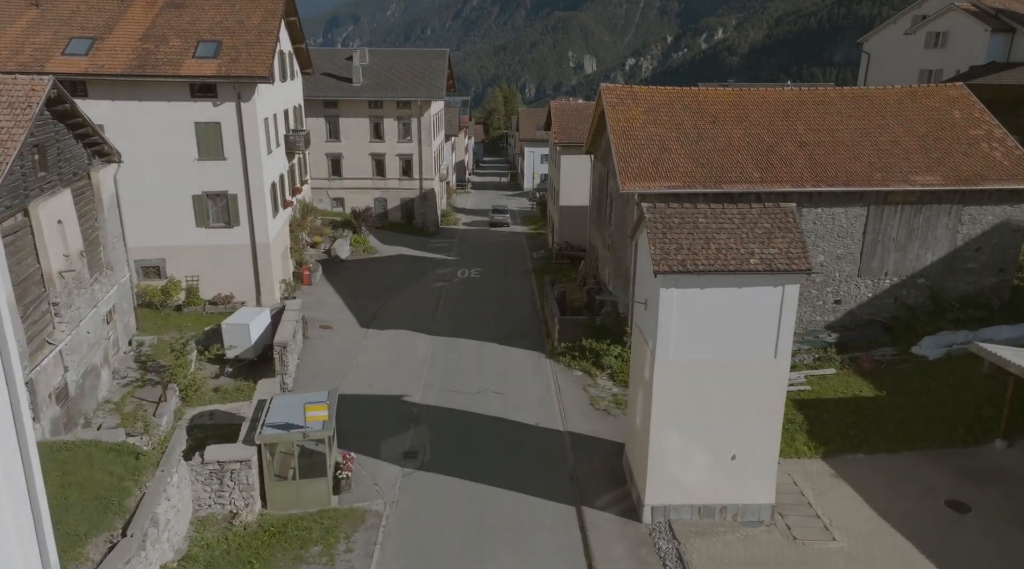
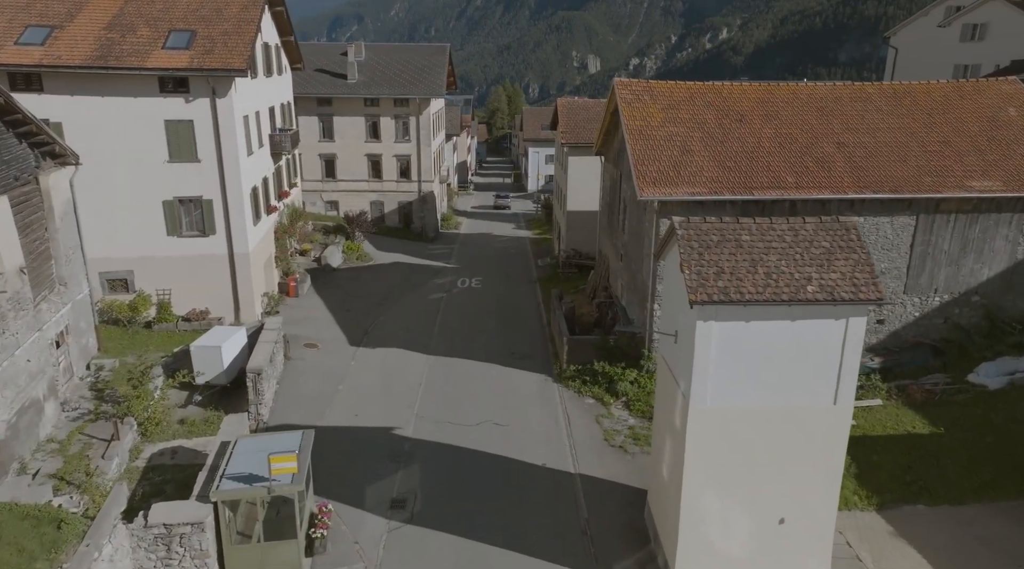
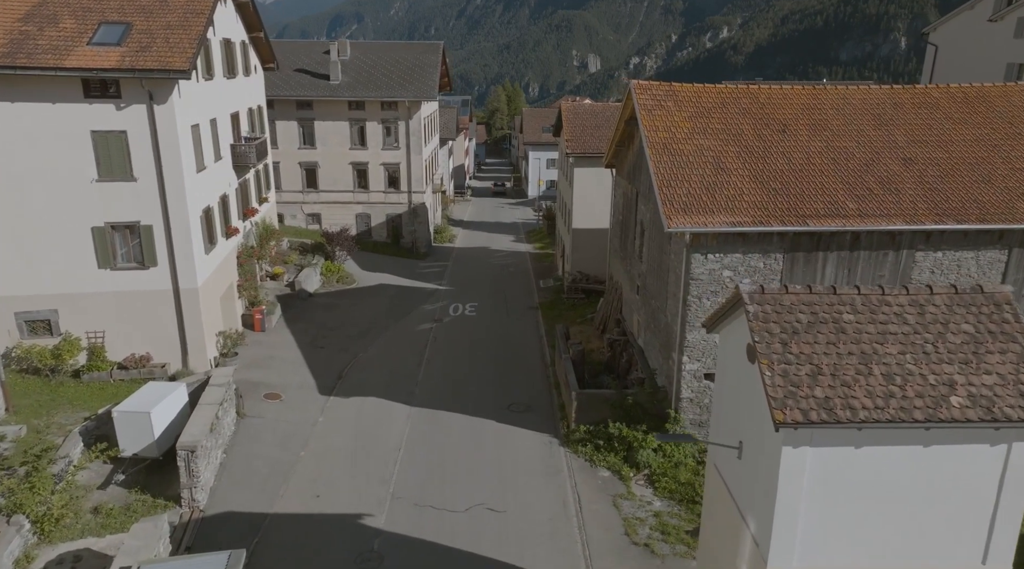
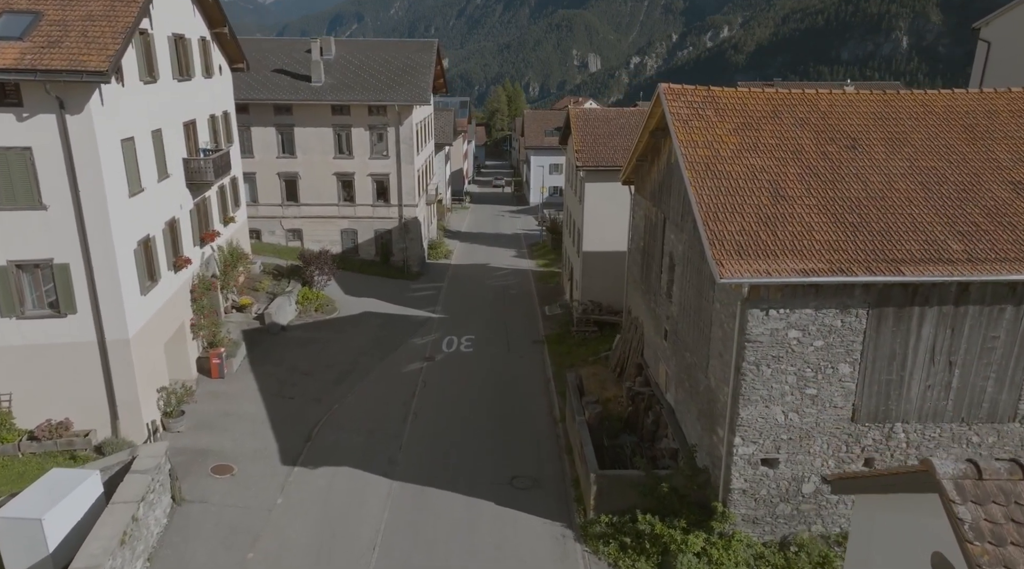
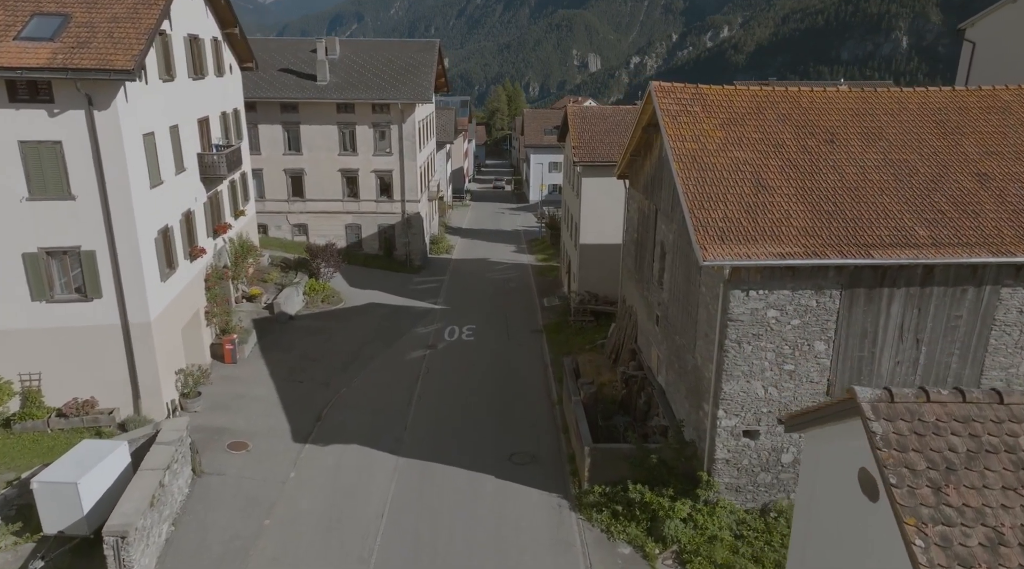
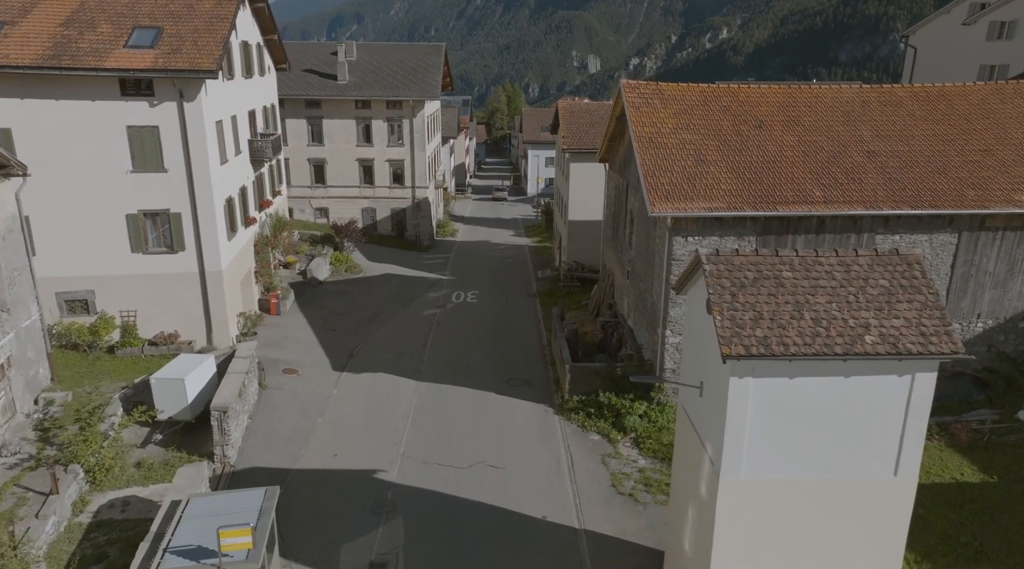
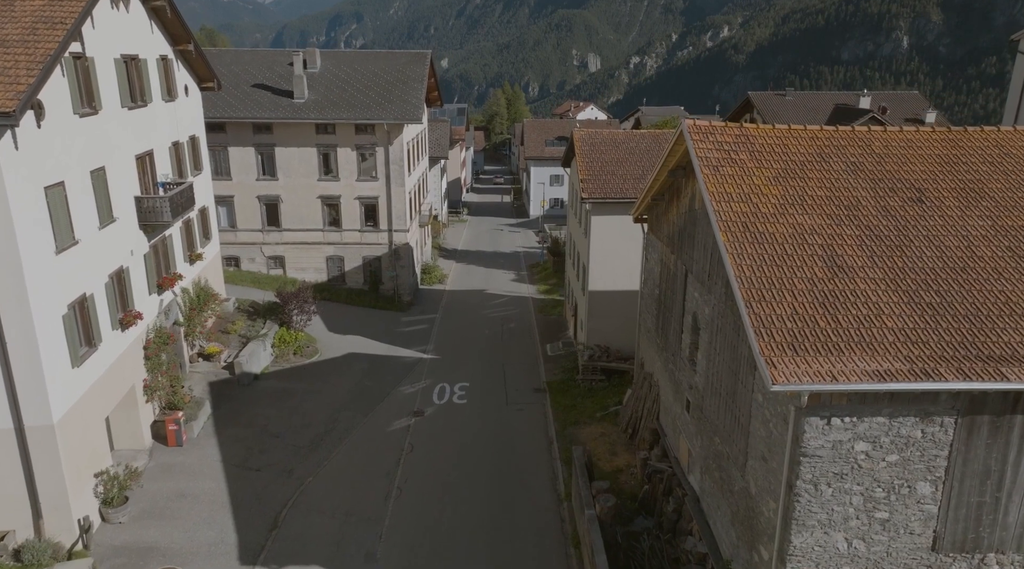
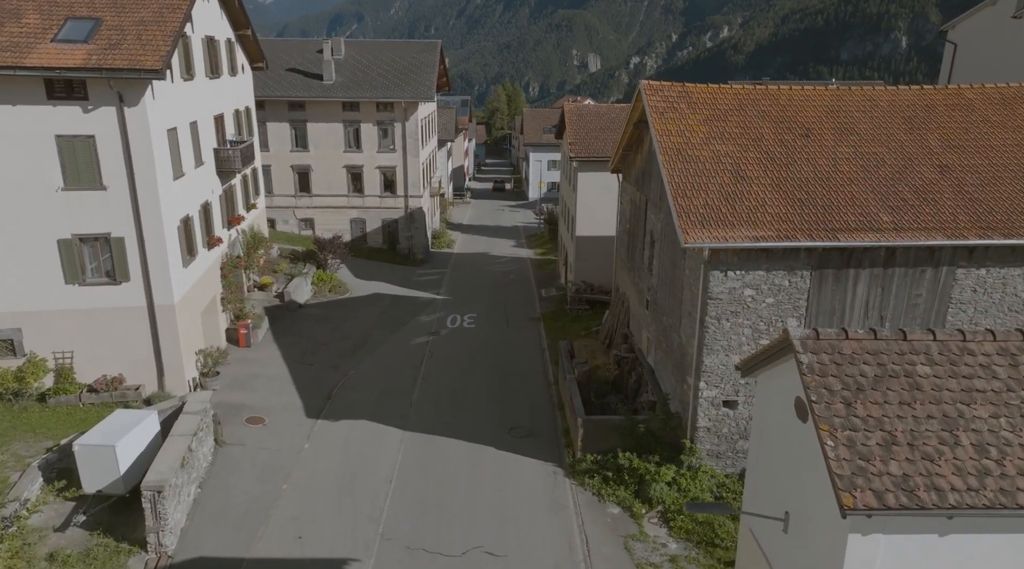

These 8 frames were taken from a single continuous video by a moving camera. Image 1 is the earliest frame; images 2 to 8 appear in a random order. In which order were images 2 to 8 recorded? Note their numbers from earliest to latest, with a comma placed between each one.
2, 6, 3, 8, 5, 4, 7
